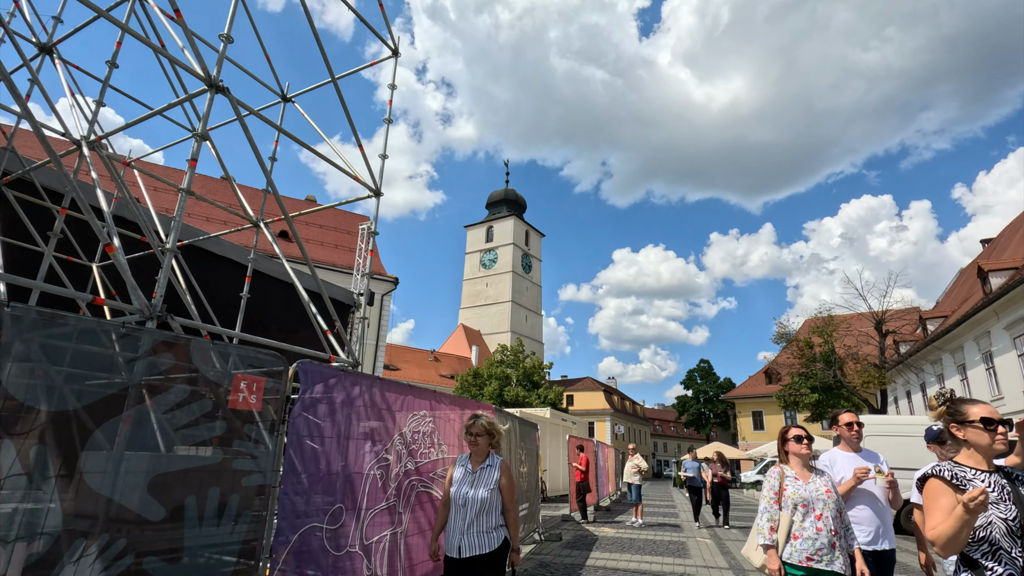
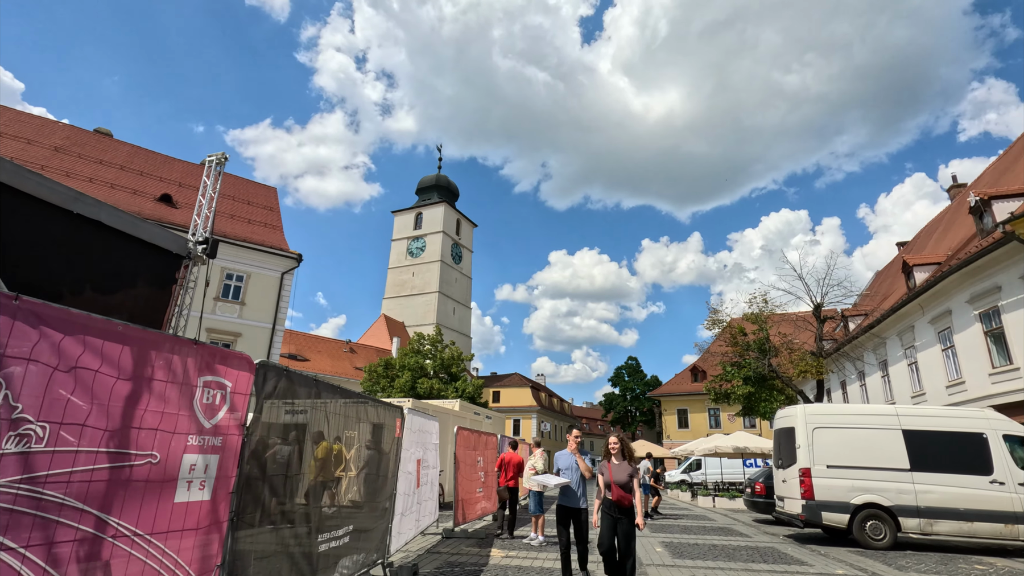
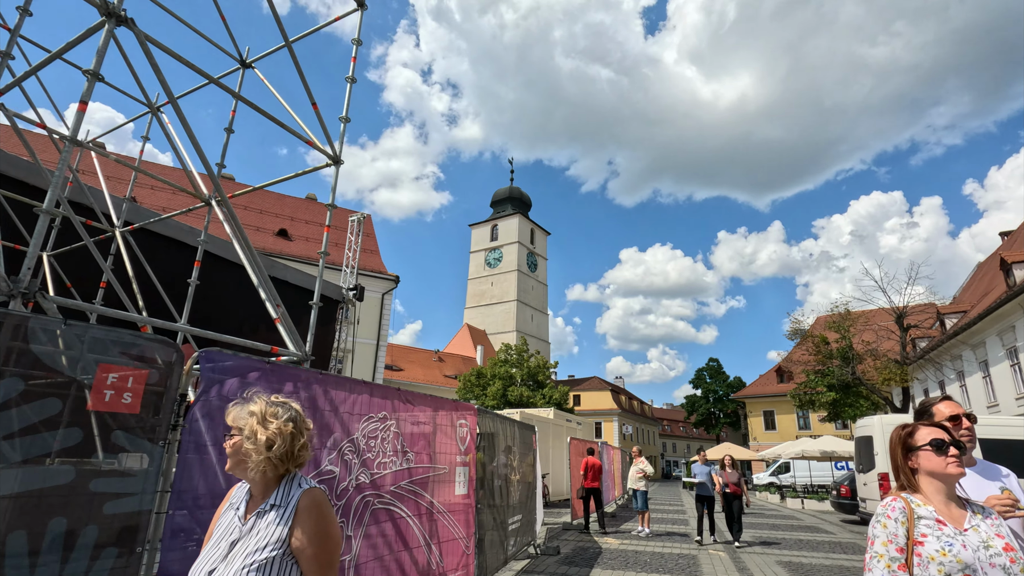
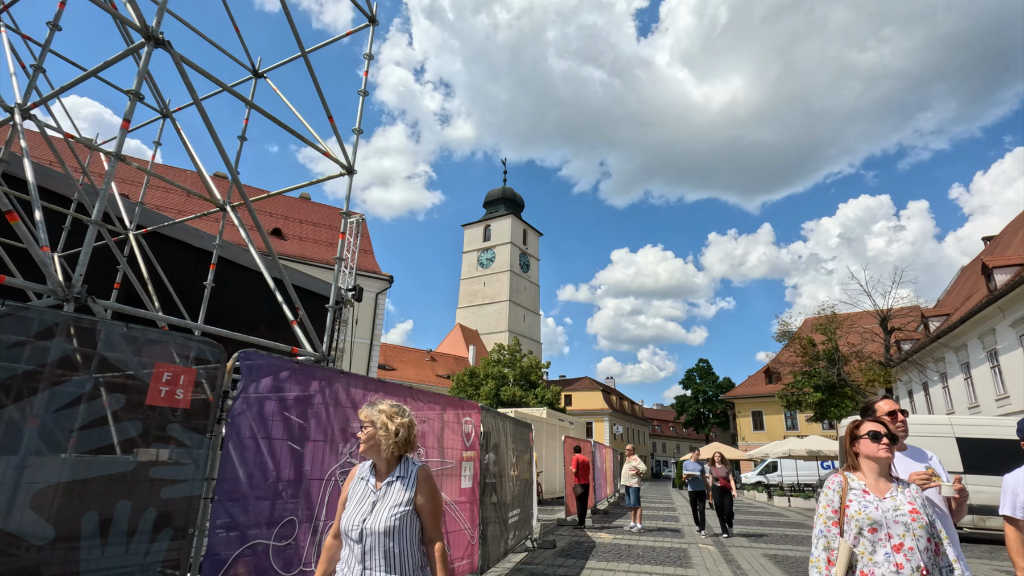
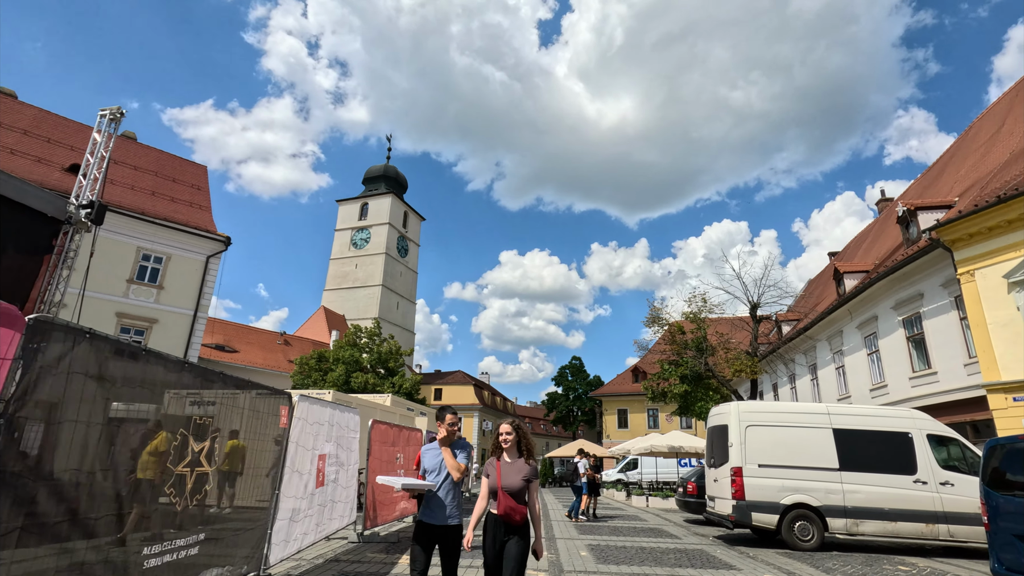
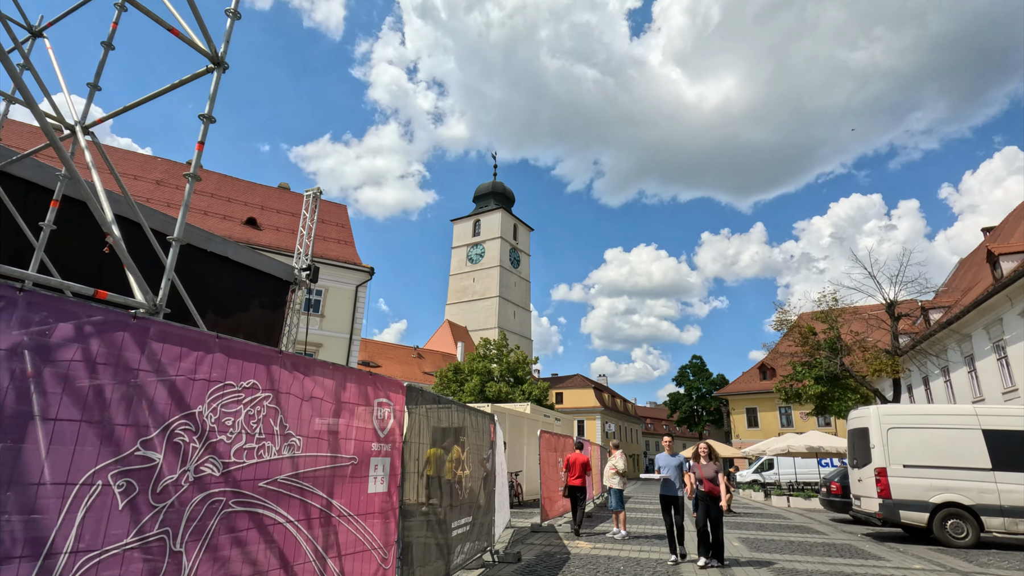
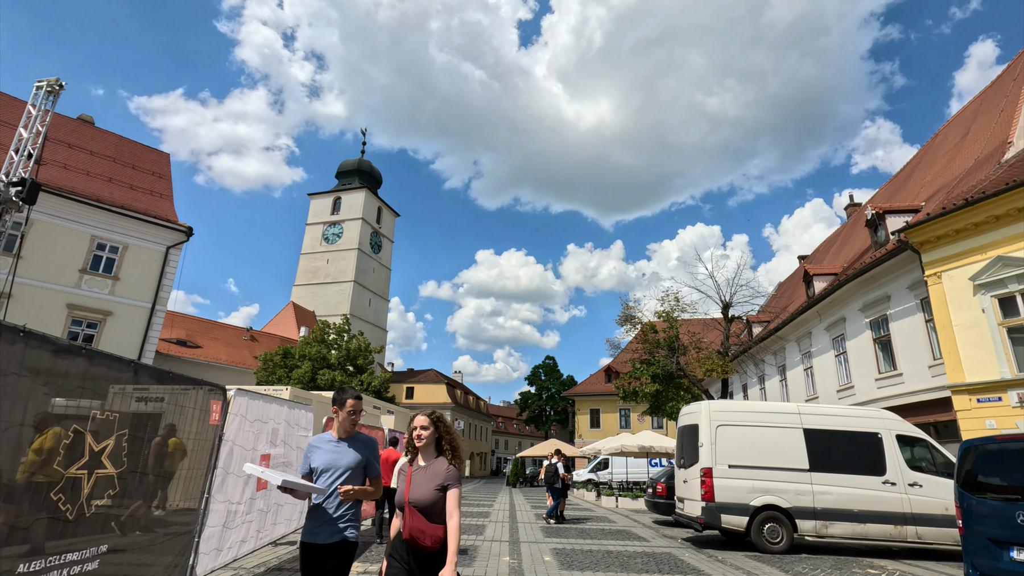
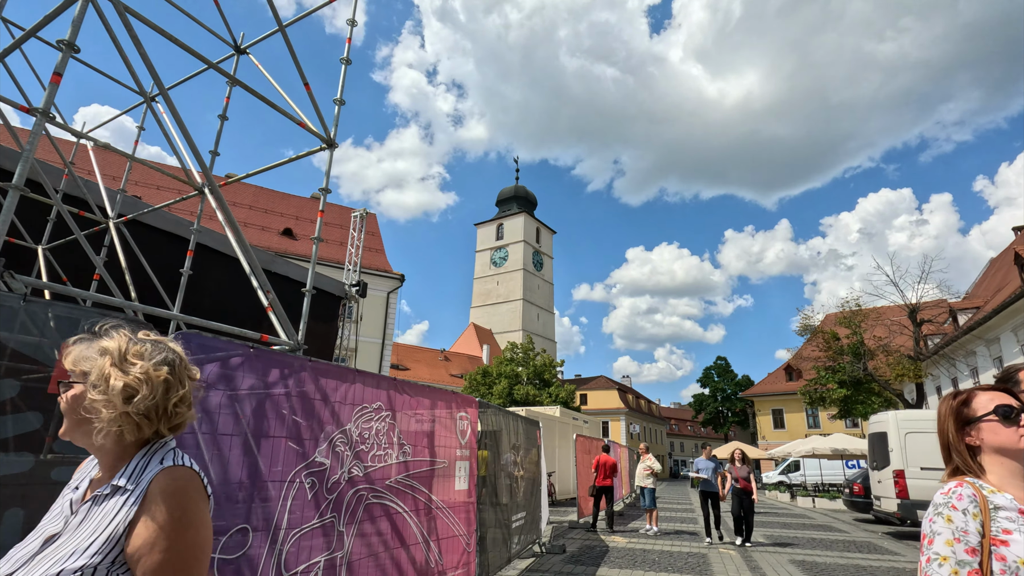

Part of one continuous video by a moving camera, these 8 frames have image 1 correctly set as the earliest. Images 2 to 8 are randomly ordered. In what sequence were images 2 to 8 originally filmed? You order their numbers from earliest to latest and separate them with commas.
4, 3, 8, 6, 2, 5, 7
